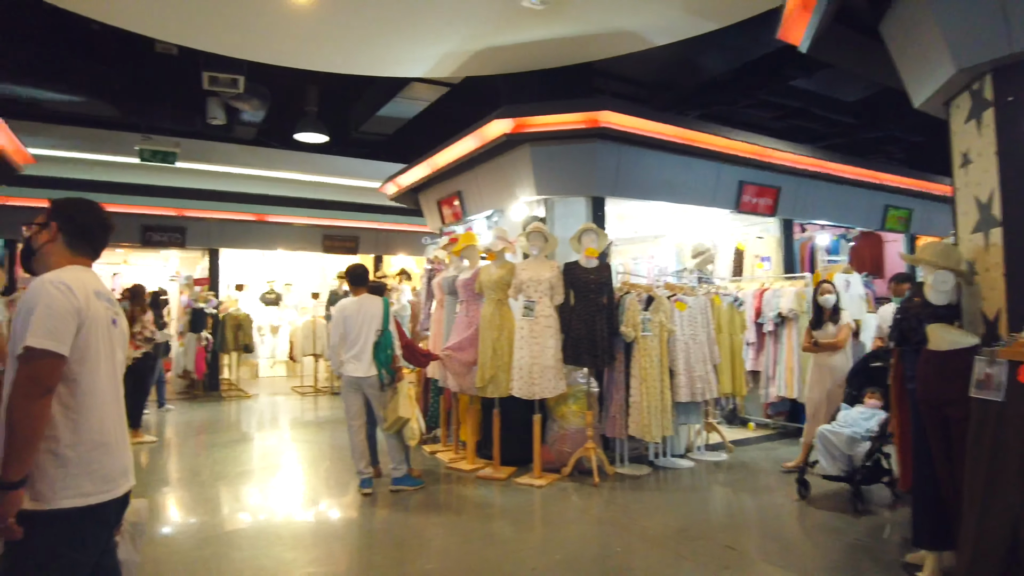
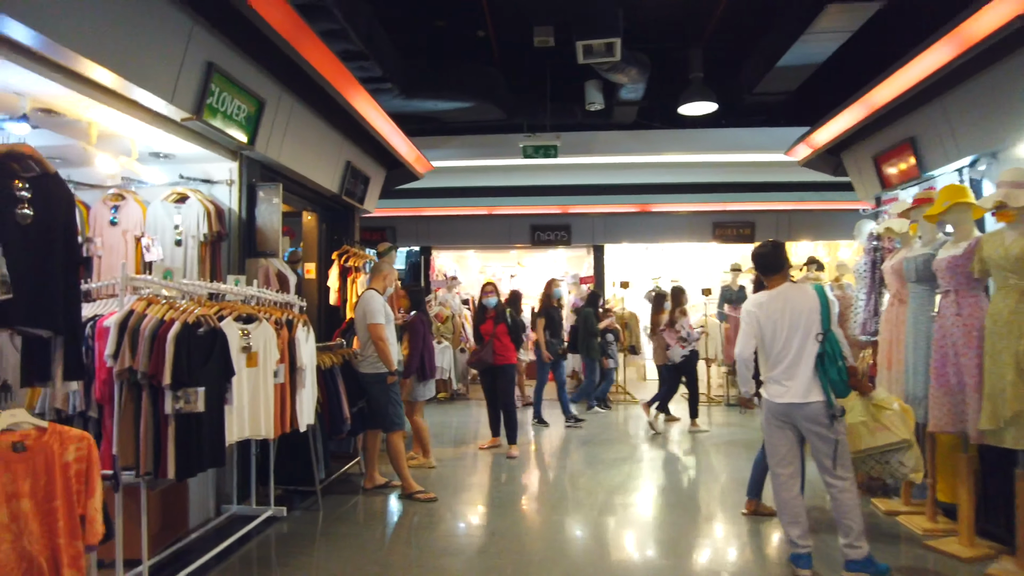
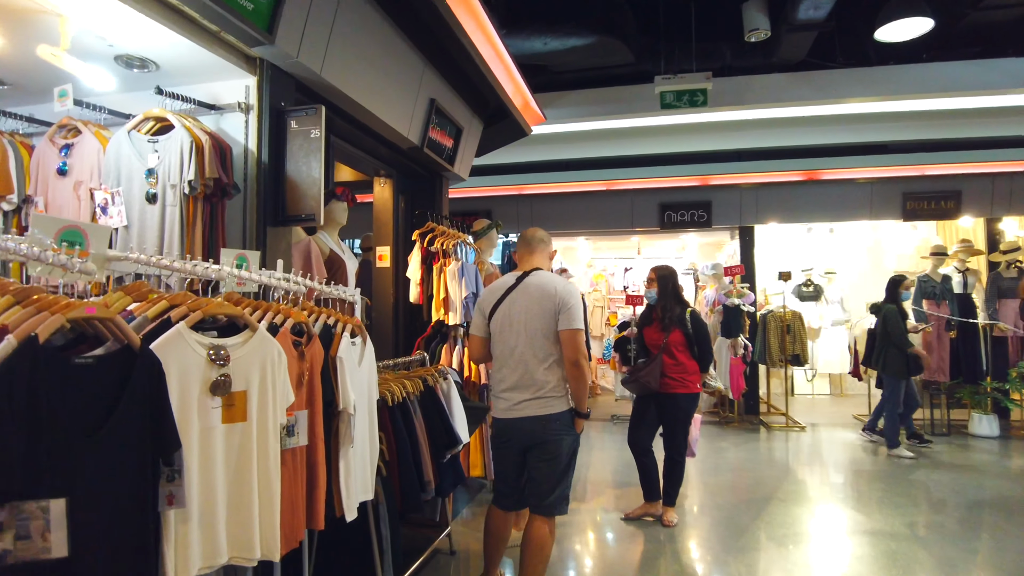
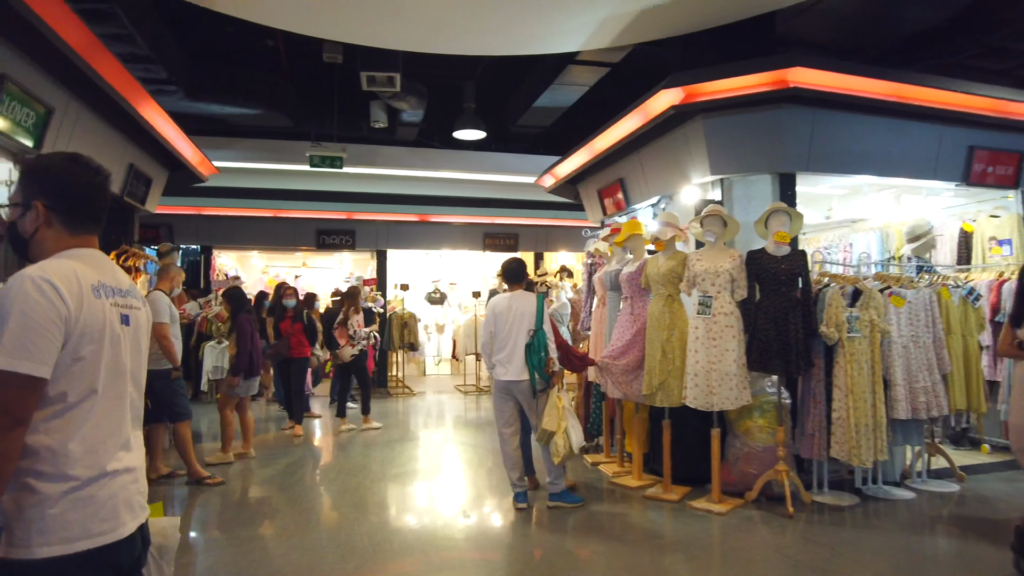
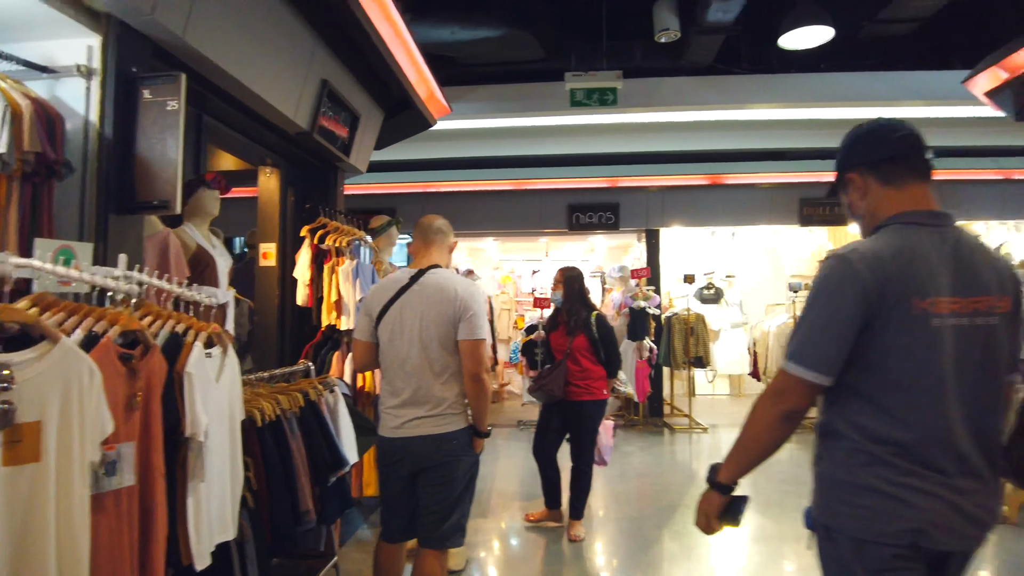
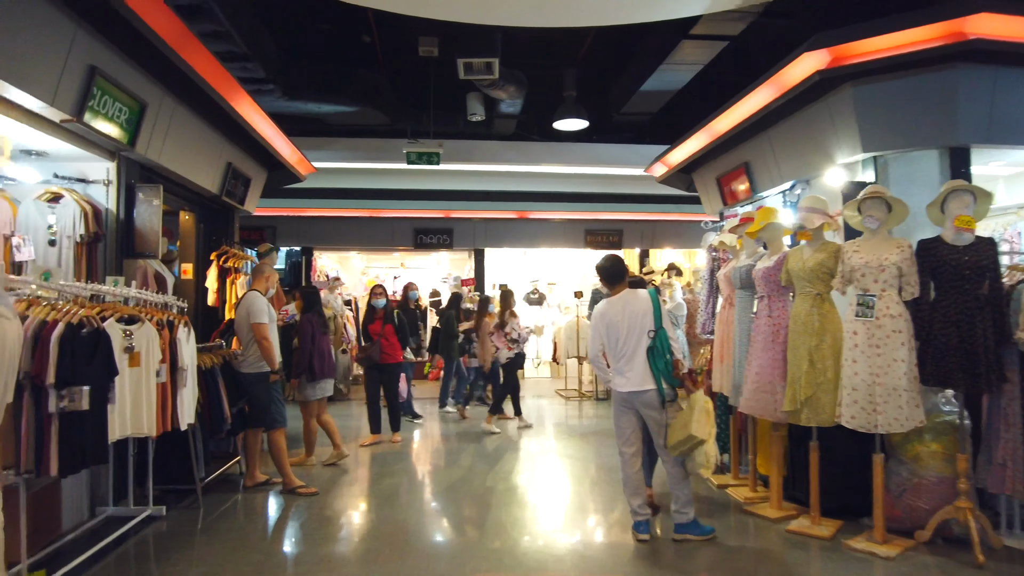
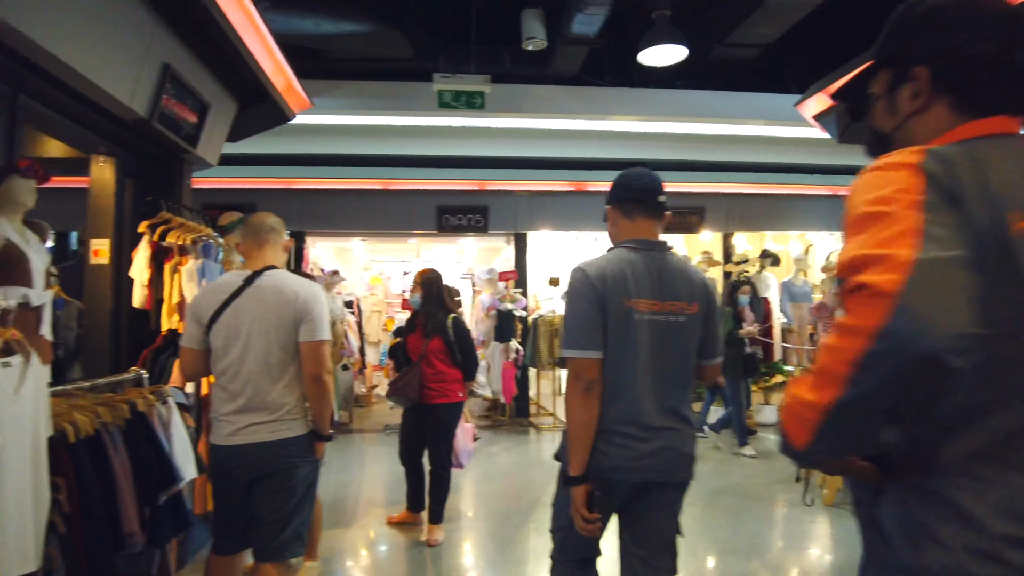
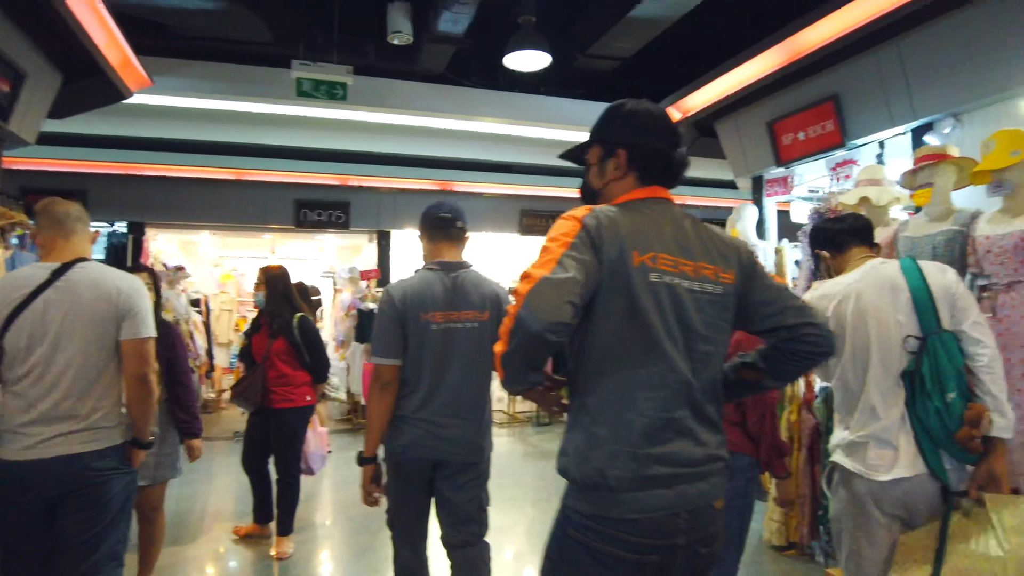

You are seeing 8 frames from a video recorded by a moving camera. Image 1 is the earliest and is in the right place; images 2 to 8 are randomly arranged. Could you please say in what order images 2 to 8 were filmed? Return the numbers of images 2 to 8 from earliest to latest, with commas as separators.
4, 6, 2, 3, 5, 7, 8
